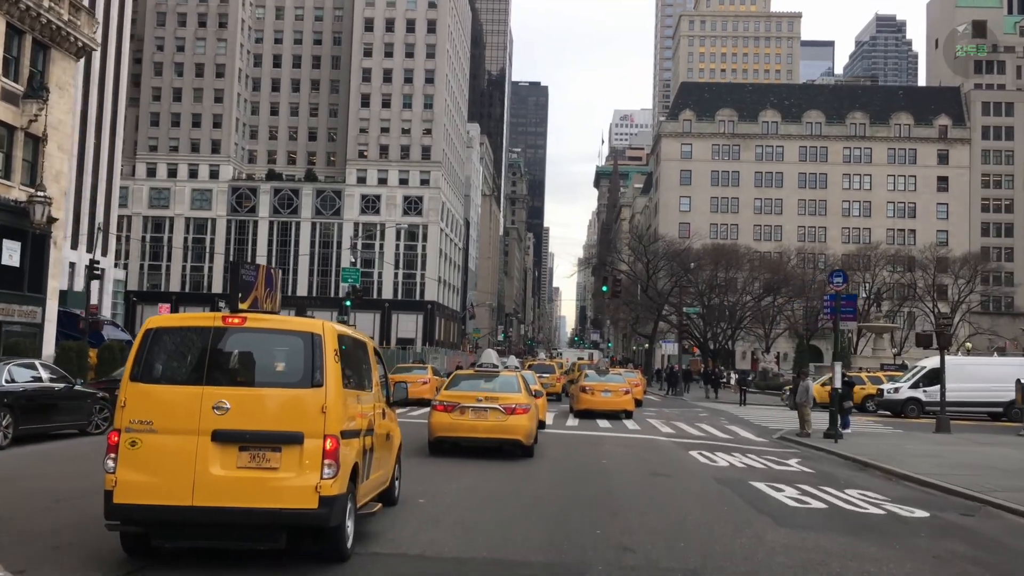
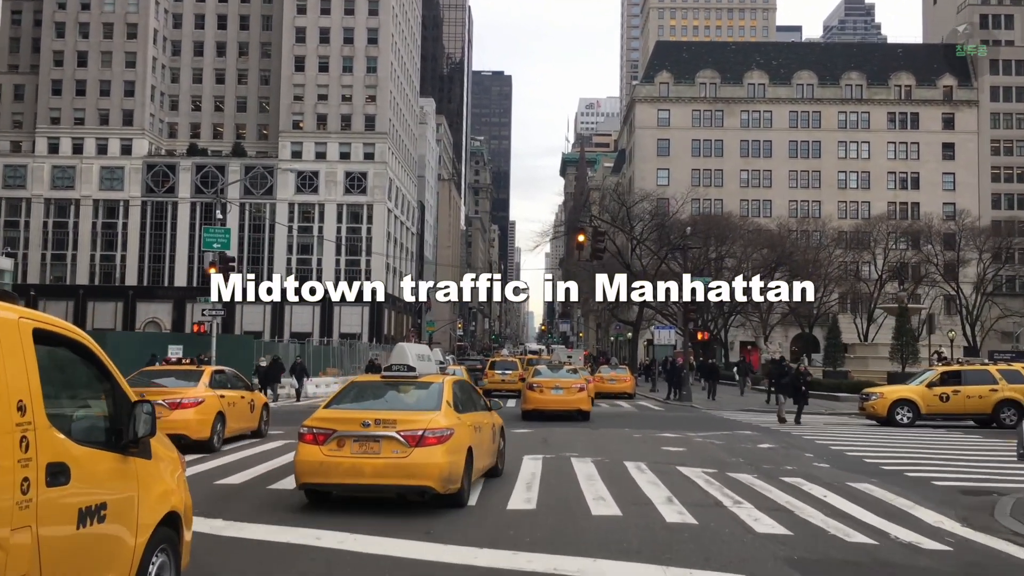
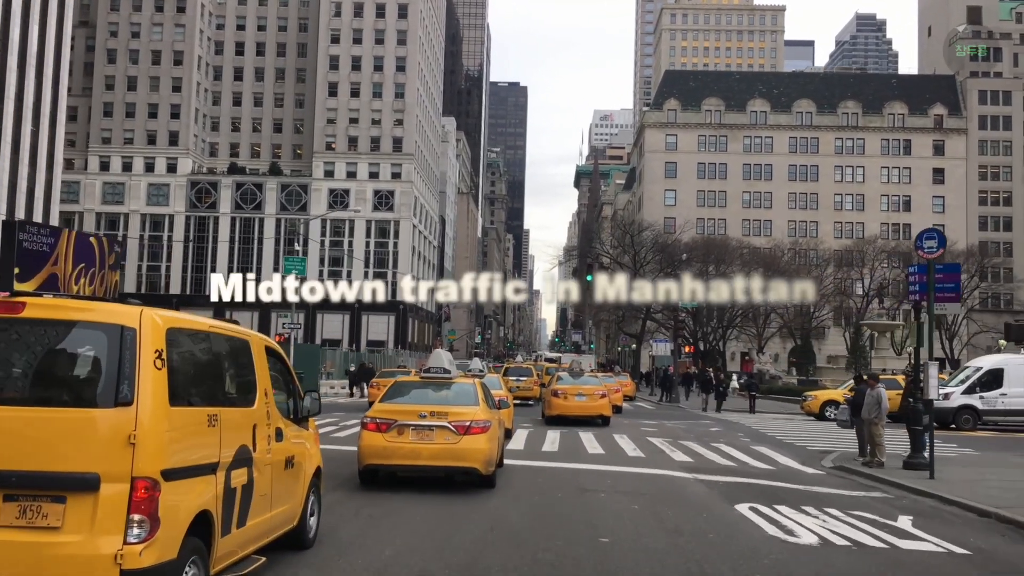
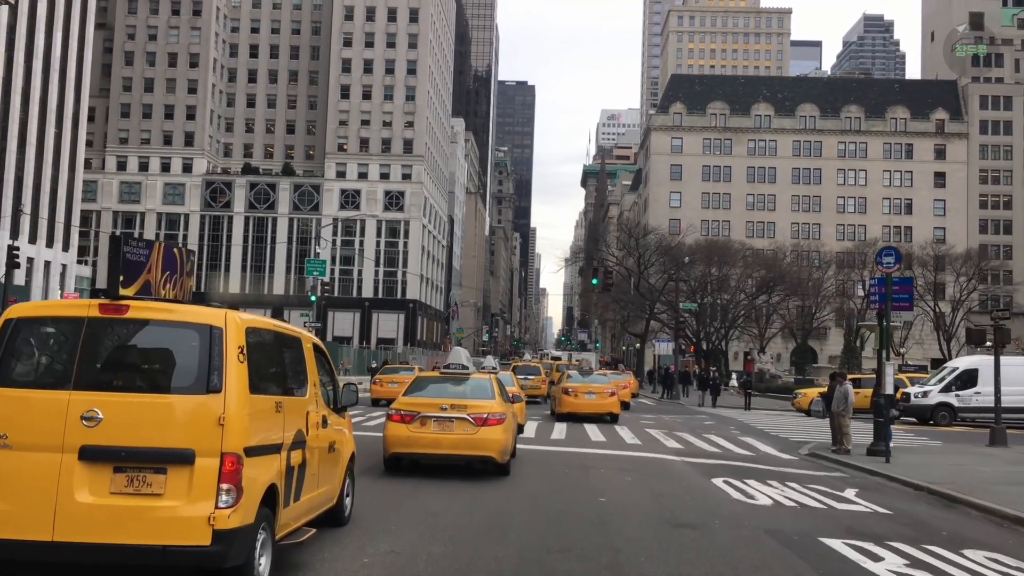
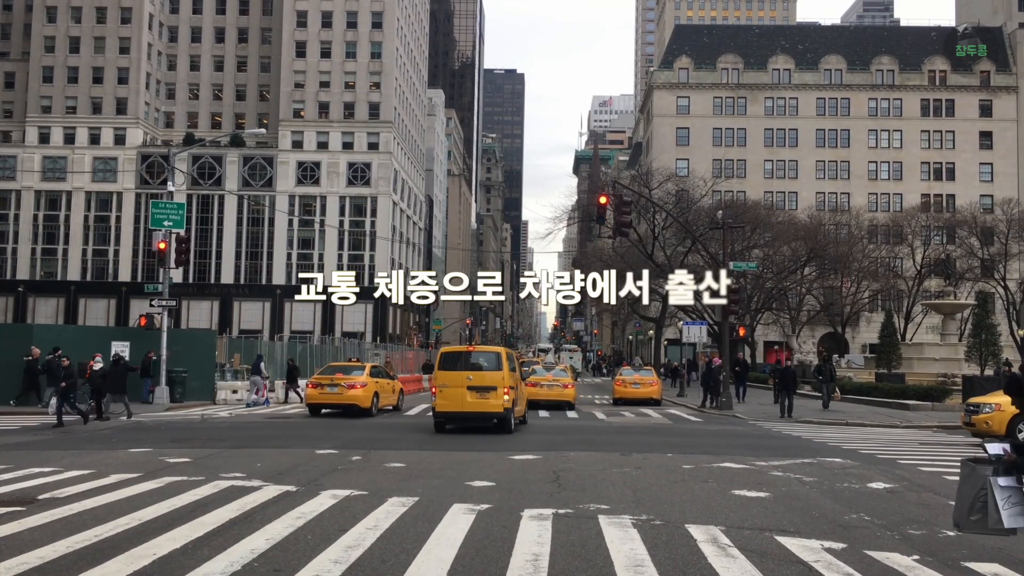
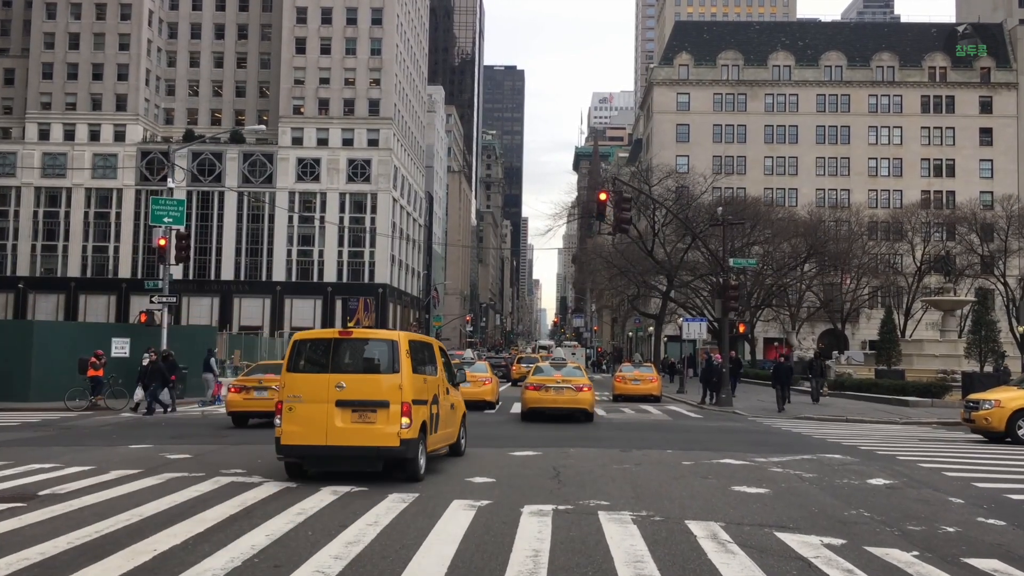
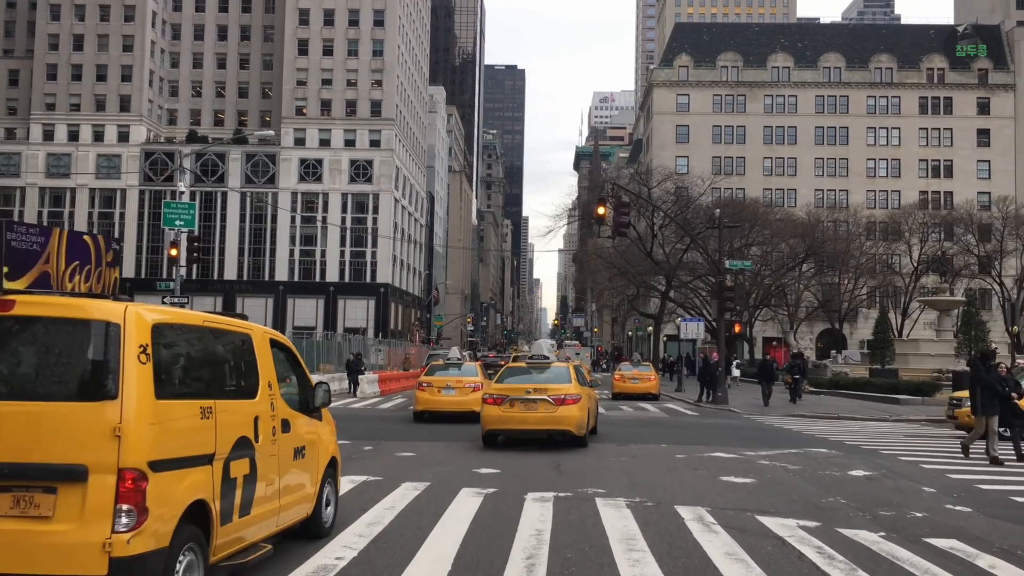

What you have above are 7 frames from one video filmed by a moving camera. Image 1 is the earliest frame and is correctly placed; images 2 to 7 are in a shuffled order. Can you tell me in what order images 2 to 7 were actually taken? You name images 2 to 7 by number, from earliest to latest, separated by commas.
4, 3, 2, 7, 6, 5
